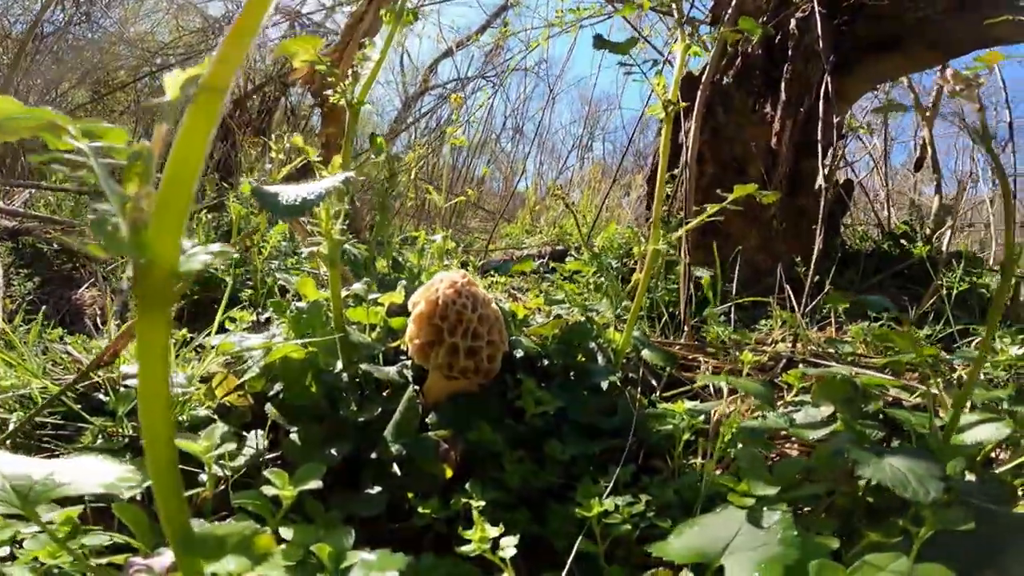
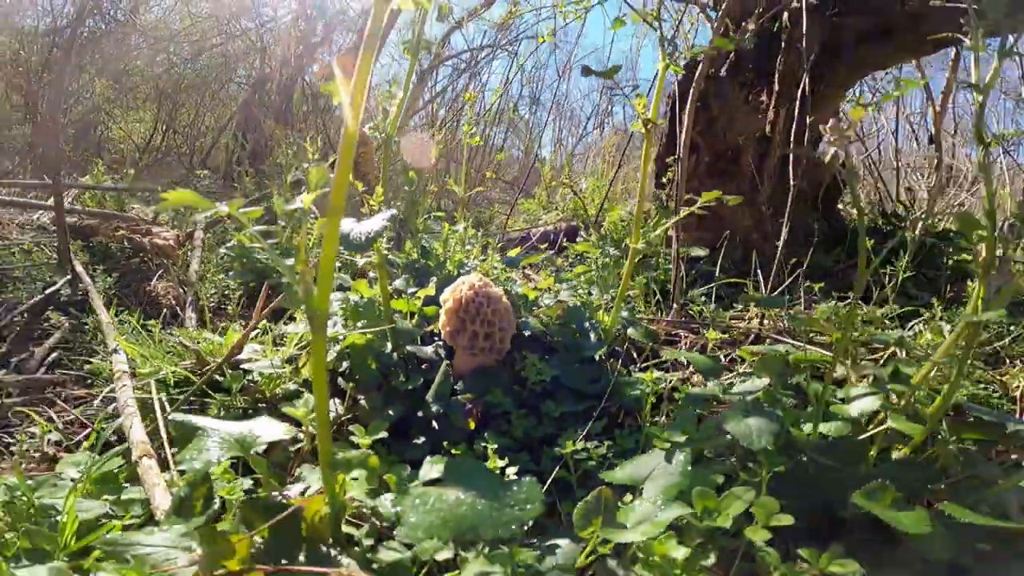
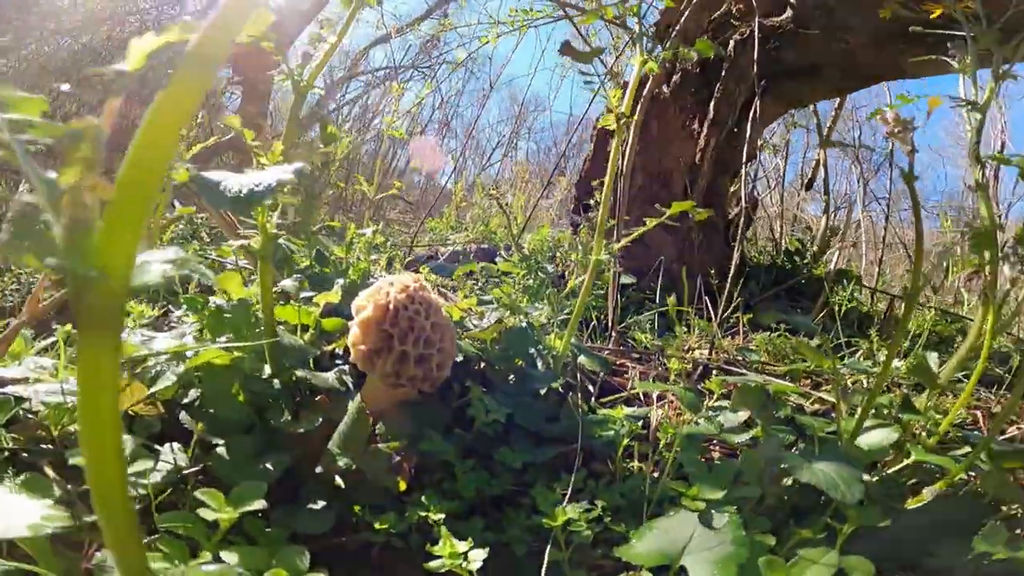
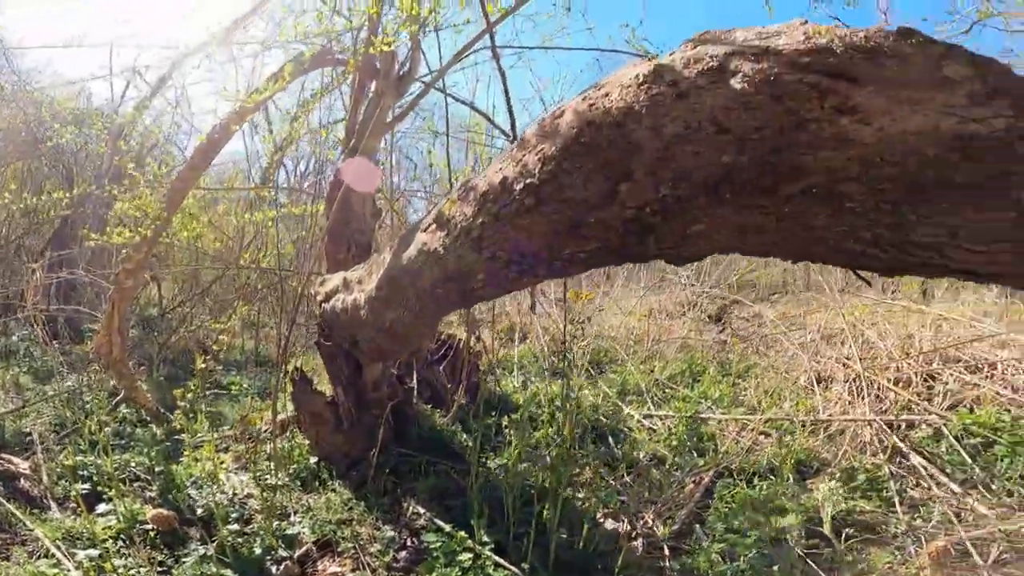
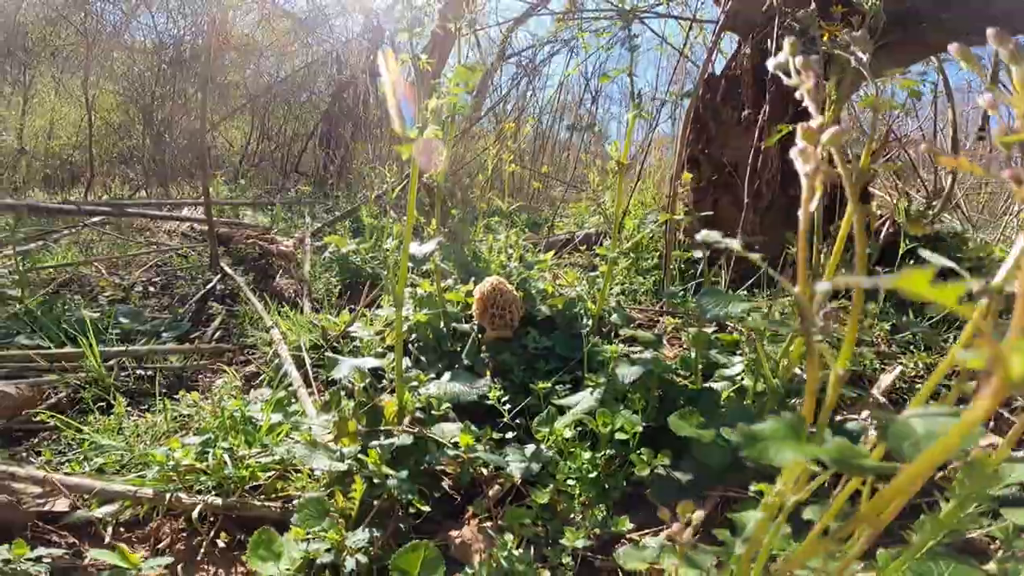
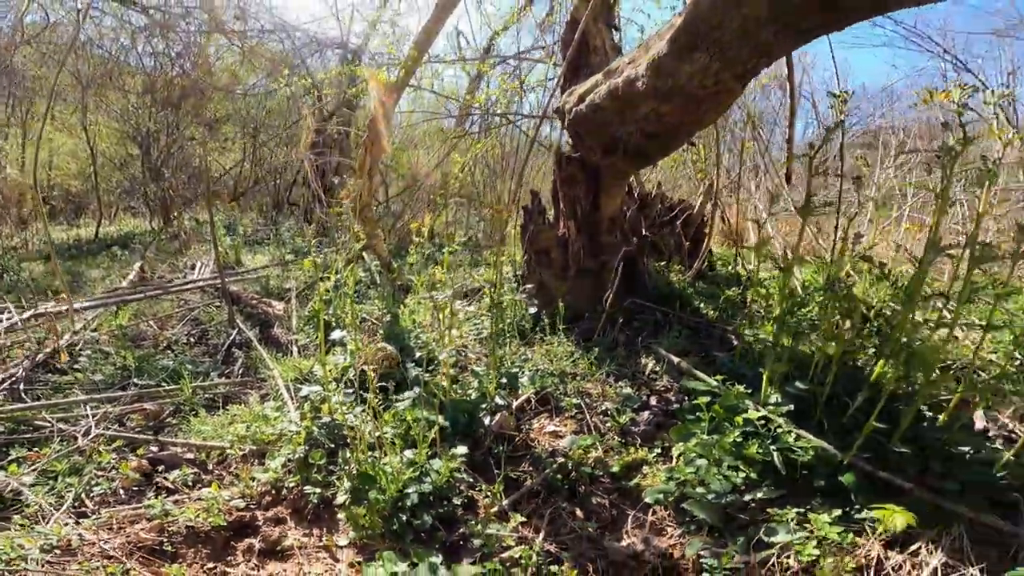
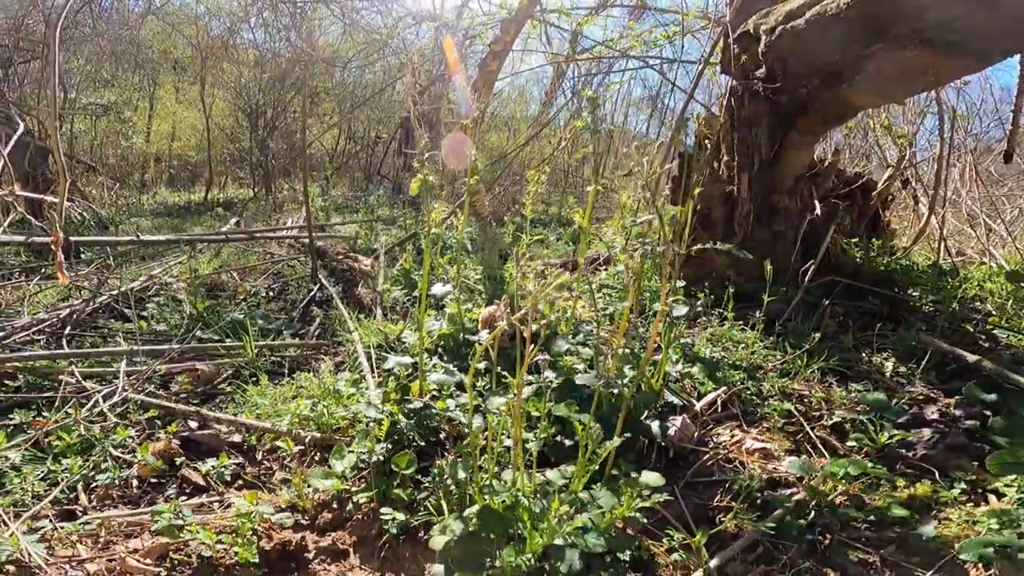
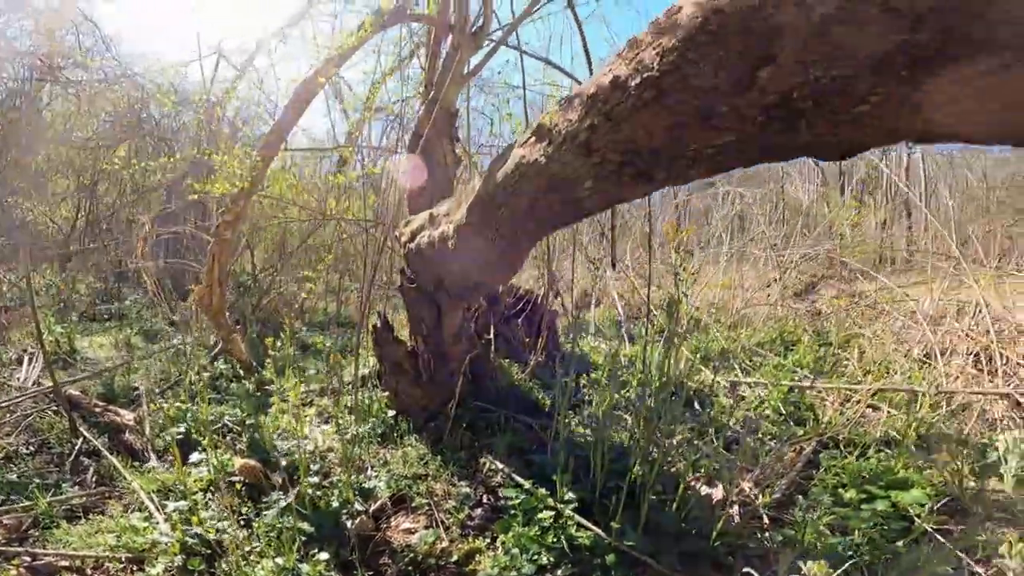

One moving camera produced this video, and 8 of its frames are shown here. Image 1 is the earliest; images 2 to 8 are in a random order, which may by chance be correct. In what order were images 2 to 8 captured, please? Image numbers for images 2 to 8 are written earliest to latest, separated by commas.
3, 2, 5, 7, 6, 8, 4
